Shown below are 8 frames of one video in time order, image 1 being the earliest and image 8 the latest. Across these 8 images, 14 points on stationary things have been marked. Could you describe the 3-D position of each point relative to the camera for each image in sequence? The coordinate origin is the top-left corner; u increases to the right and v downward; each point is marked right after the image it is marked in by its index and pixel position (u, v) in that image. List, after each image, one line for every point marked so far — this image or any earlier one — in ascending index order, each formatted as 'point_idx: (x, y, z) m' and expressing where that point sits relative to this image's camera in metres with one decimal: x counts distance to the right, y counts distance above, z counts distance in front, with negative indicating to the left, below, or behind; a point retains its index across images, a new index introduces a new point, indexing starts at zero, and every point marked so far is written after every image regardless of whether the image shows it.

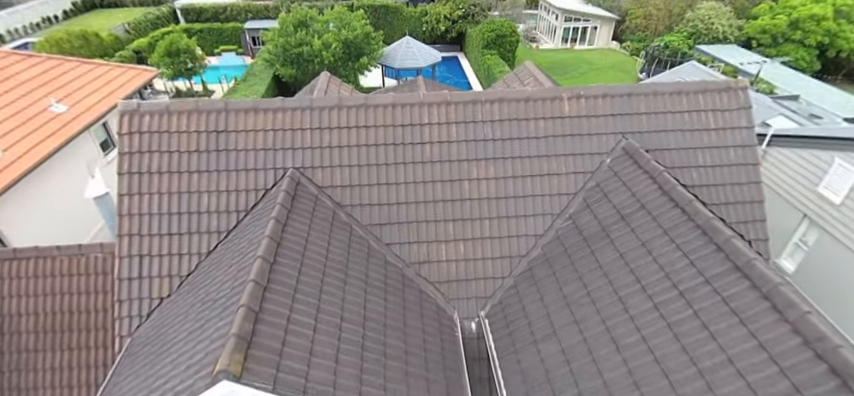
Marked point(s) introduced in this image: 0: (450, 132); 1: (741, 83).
0: (+0.5, +1.3, +8.6) m
1: (+6.3, +2.3, +9.1) m
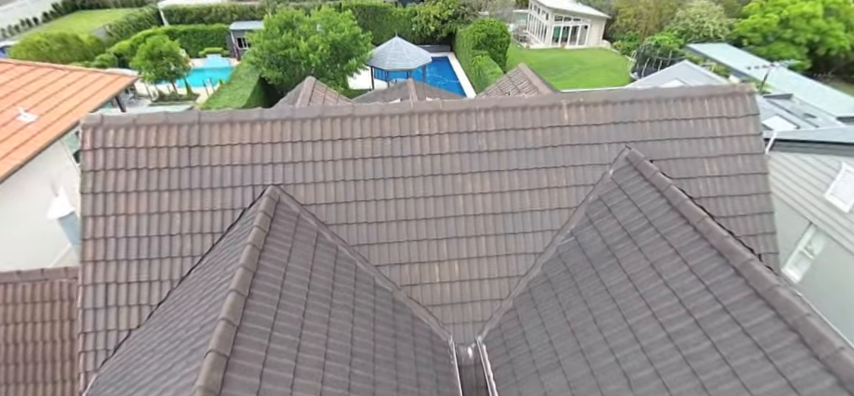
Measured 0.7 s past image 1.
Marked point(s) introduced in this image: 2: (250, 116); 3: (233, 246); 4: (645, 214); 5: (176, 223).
0: (+0.3, +1.0, +8.0) m
1: (+6.2, +2.1, +8.6) m
2: (-3.1, +1.4, +7.9) m
3: (-2.9, -0.7, +6.8) m
4: (+3.5, -0.3, +7.1) m
5: (-4.2, -0.4, +7.5) m
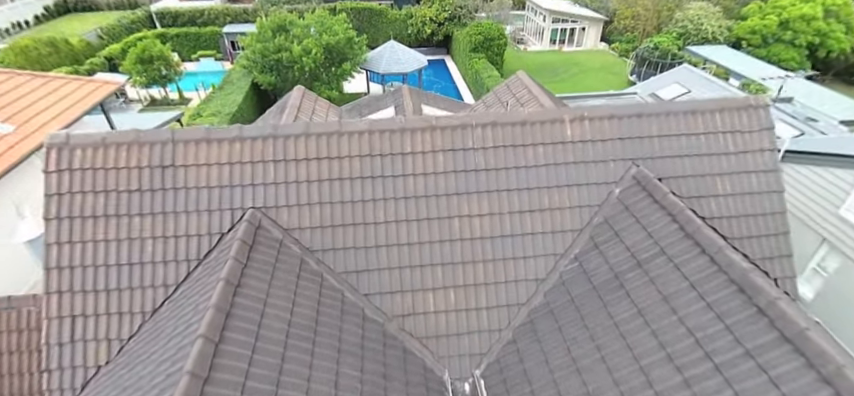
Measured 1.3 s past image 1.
0: (+0.2, +0.6, +7.5) m
1: (+6.0, +1.7, +8.1) m
2: (-3.2, +1.0, +7.3) m
3: (-3.0, -1.1, +6.2) m
4: (+3.3, -0.6, +6.6) m
5: (-4.3, -0.8, +7.0) m
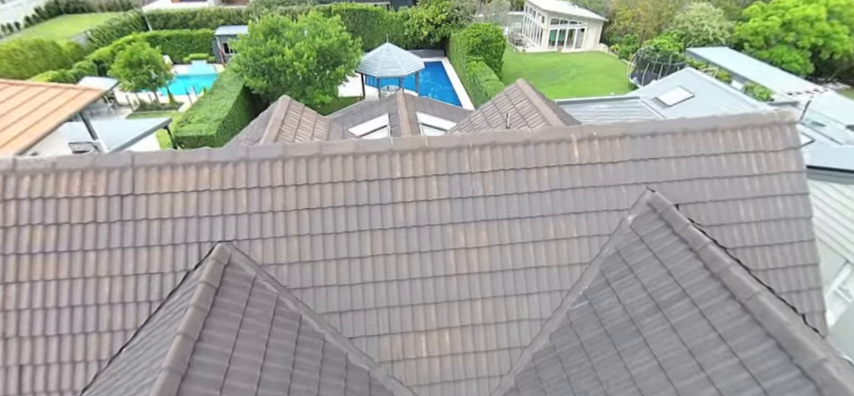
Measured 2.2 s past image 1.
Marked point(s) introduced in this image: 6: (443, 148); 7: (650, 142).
0: (0.0, +0.2, +6.7) m
1: (+5.9, +1.3, +7.4) m
2: (-3.4, +0.6, +6.6) m
3: (-3.1, -1.6, +5.4) m
4: (+3.2, -1.1, +5.8) m
5: (-4.4, -1.3, +6.2) m
6: (+0.2, +0.8, +6.8) m
7: (+3.5, +0.9, +7.1) m
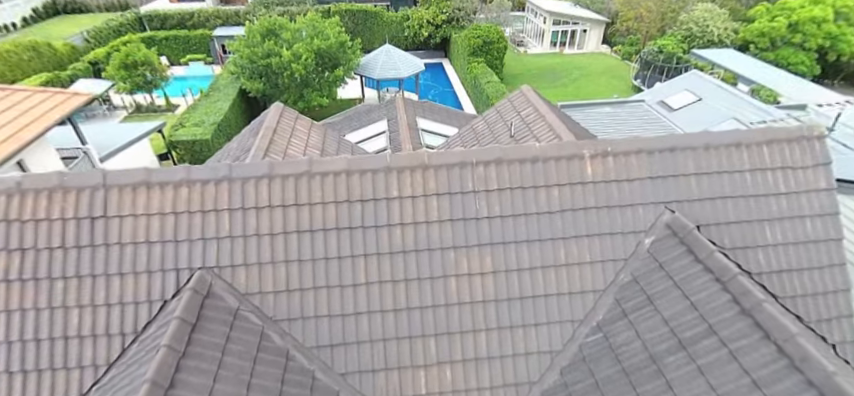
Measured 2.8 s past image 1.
0: (0.0, -0.1, +6.1) m
1: (+5.9, +1.0, +6.8) m
2: (-3.4, +0.3, +6.0) m
3: (-3.2, -1.9, +4.9) m
4: (+3.2, -1.4, +5.3) m
5: (-4.4, -1.6, +5.6) m
6: (+0.2, +0.5, +6.2) m
7: (+3.5, +0.6, +6.5) m
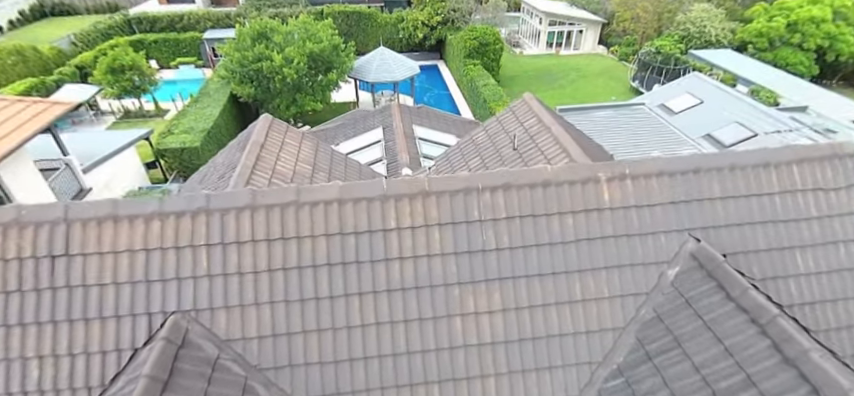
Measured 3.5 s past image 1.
0: (0.0, -0.5, +5.5) m
1: (+5.9, +0.7, +6.3) m
2: (-3.4, -0.1, +5.4) m
3: (-3.1, -2.3, +4.3) m
4: (+3.3, -1.7, +4.7) m
5: (-4.4, -2.0, +5.0) m
6: (+0.2, +0.1, +5.6) m
7: (+3.5, +0.2, +6.0) m
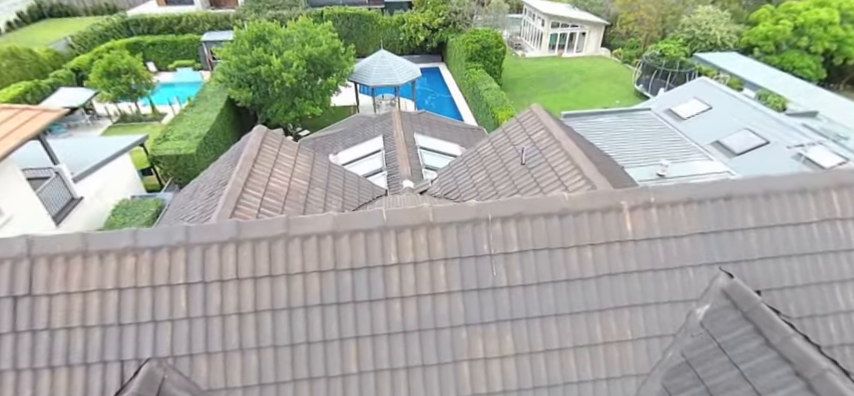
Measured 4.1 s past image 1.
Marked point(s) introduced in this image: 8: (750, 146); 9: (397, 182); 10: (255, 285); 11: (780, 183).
0: (+0.1, -0.9, +5.0) m
1: (+5.9, +0.3, +5.7) m
2: (-3.3, -0.4, +4.8) m
3: (-3.1, -2.6, +3.7) m
4: (+3.3, -2.1, +4.1) m
5: (-4.4, -2.3, +4.5) m
6: (+0.3, -0.3, +5.1) m
7: (+3.6, -0.1, +5.4) m
8: (+13.8, +2.2, +19.2) m
9: (-0.8, +0.4, +12.0) m
10: (-1.8, -0.9, +4.8) m
11: (+4.4, +0.2, +5.6) m
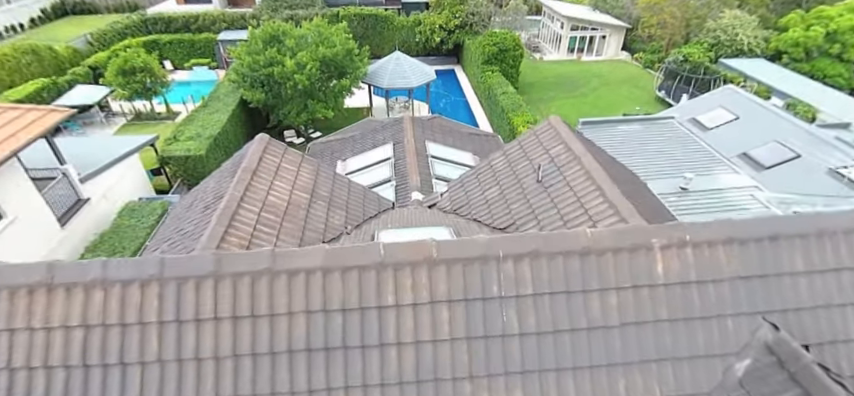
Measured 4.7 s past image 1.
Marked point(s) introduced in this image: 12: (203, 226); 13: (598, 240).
0: (+0.1, -1.2, +4.4) m
1: (+6.0, -0.1, +5.0) m
2: (-3.3, -0.7, +4.4) m
3: (-3.1, -2.9, +3.3) m
4: (+3.2, -2.5, +3.5) m
5: (-4.4, -2.5, +4.0) m
6: (+0.3, -0.6, +4.5) m
7: (+3.6, -0.5, +4.8) m
8: (+14.3, +1.6, +18.2) m
9: (-0.5, +0.1, +11.5) m
10: (-1.8, -1.2, +4.3) m
11: (+4.4, -0.2, +4.9) m
12: (-3.8, -0.5, +7.6) m
13: (+1.8, -0.4, +4.6) m
